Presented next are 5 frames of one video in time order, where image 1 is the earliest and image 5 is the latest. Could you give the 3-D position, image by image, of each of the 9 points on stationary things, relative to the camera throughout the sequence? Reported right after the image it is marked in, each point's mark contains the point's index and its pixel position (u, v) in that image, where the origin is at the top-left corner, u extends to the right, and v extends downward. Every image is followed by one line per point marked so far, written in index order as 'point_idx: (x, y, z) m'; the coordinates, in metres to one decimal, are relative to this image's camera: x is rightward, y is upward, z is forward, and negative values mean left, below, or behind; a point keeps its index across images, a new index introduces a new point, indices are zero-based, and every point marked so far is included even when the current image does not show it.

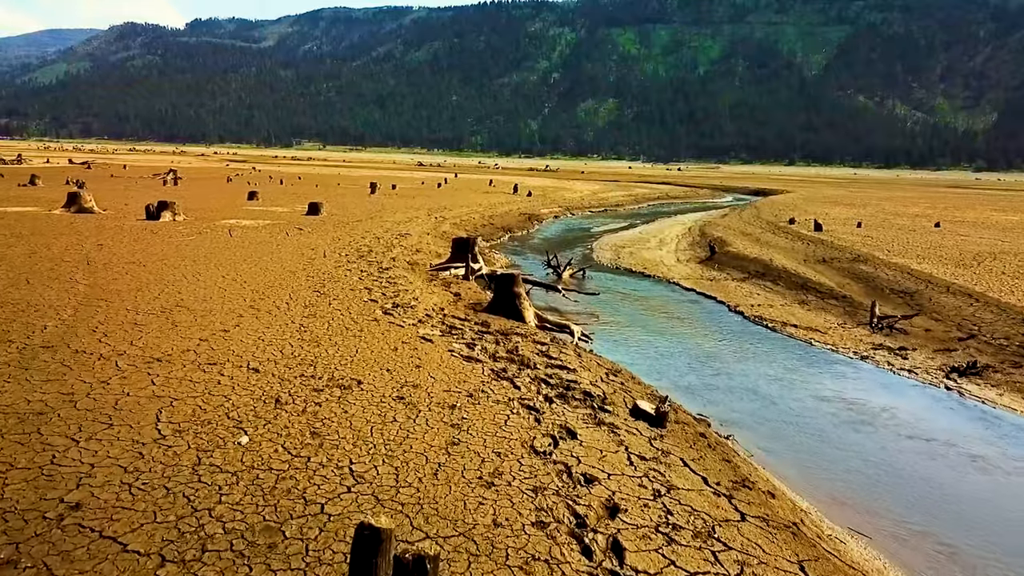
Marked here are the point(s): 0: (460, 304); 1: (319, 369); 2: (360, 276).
0: (-0.8, -0.2, +16.5) m
1: (-1.8, -0.7, +10.0) m
2: (-2.5, +0.2, +17.7) m
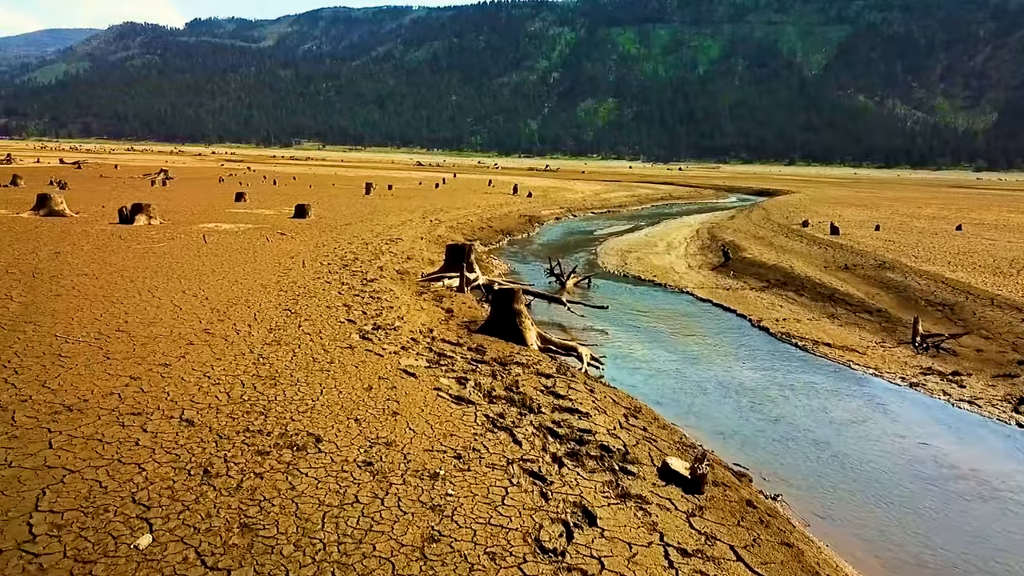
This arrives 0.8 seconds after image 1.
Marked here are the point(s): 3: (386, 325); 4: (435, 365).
0: (-0.8, -0.5, +14.5) m
1: (-1.8, -1.0, +8.0) m
2: (-2.5, 0.0, +15.7) m
3: (-1.5, -0.4, +12.9) m
4: (-0.7, -0.8, +10.8) m
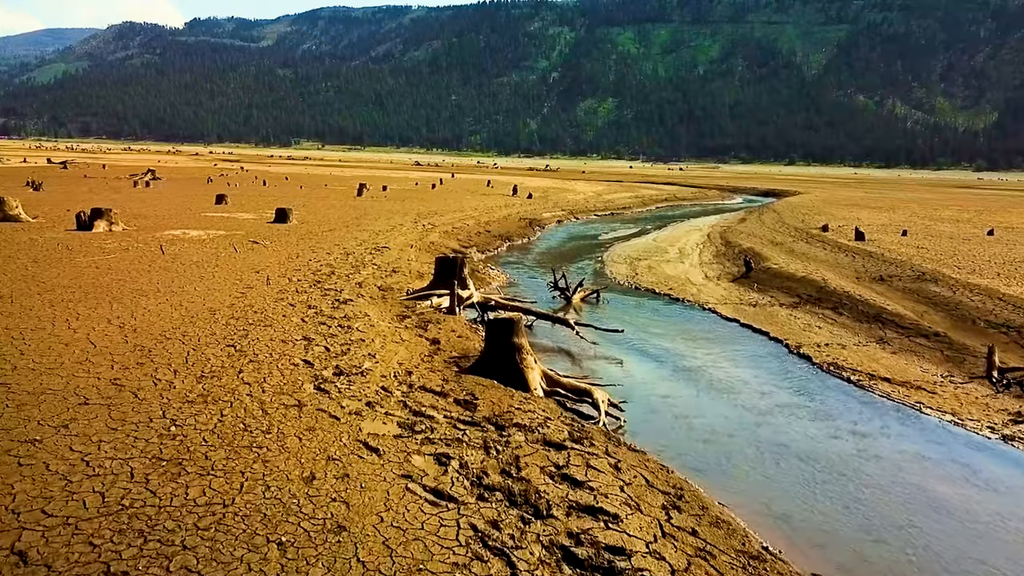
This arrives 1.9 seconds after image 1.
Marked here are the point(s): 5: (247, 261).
0: (-0.8, -0.8, +11.8) m
1: (-1.8, -1.3, +5.3) m
2: (-2.5, -0.3, +13.0) m
3: (-1.5, -0.8, +10.3) m
4: (-0.8, -1.1, +8.1) m
5: (-4.6, +0.5, +19.1) m
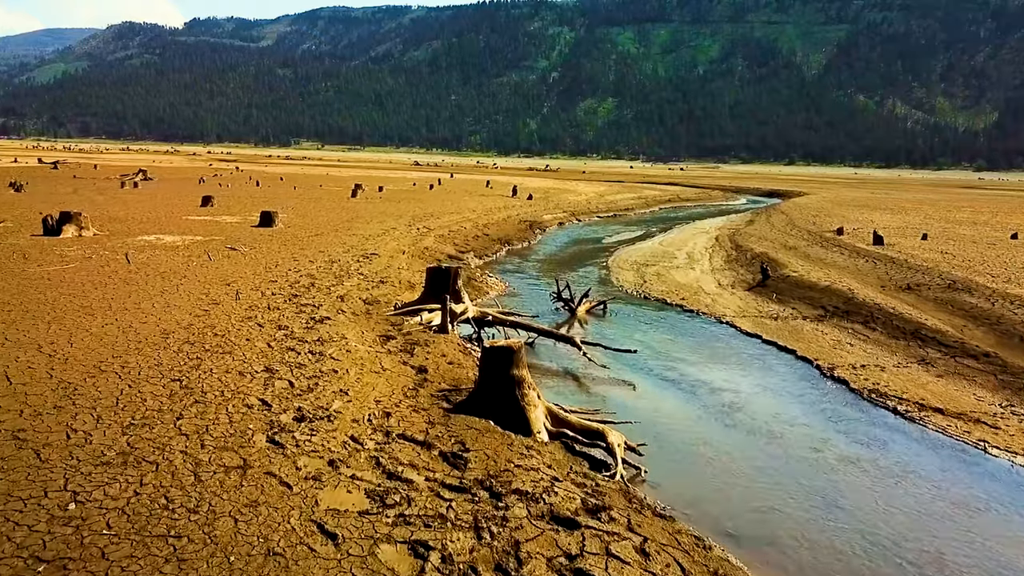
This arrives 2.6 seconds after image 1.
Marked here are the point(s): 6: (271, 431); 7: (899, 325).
0: (-0.8, -1.0, +10.1) m
1: (-1.8, -1.5, +3.6) m
2: (-2.5, -0.5, +11.3) m
3: (-1.5, -0.9, +8.6) m
4: (-0.8, -1.3, +6.4) m
5: (-4.6, +0.3, +17.3) m
6: (-1.7, -1.0, +7.8) m
7: (+6.0, -0.6, +17.0) m
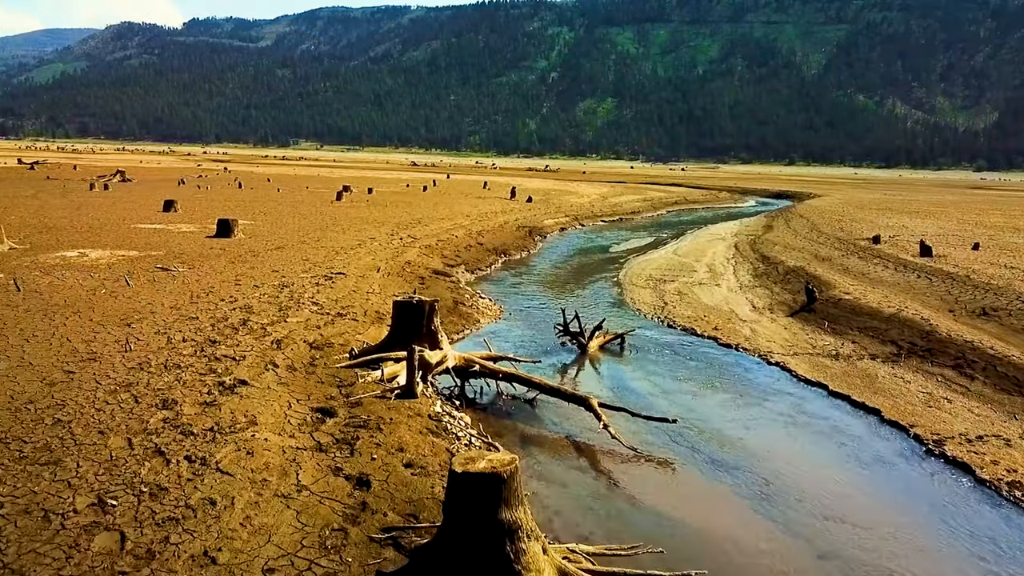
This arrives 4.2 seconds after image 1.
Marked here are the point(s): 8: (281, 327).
0: (-0.9, -1.4, +6.2) m
1: (-1.8, -1.9, -0.3) m
2: (-2.6, -1.0, +7.4) m
3: (-1.6, -1.4, +4.7) m
4: (-0.8, -1.7, +2.5) m
5: (-4.7, -0.2, +13.5) m
6: (-1.8, -1.4, +4.0) m
7: (+5.9, -1.0, +13.2) m
8: (-2.5, -0.5, +12.7) m
